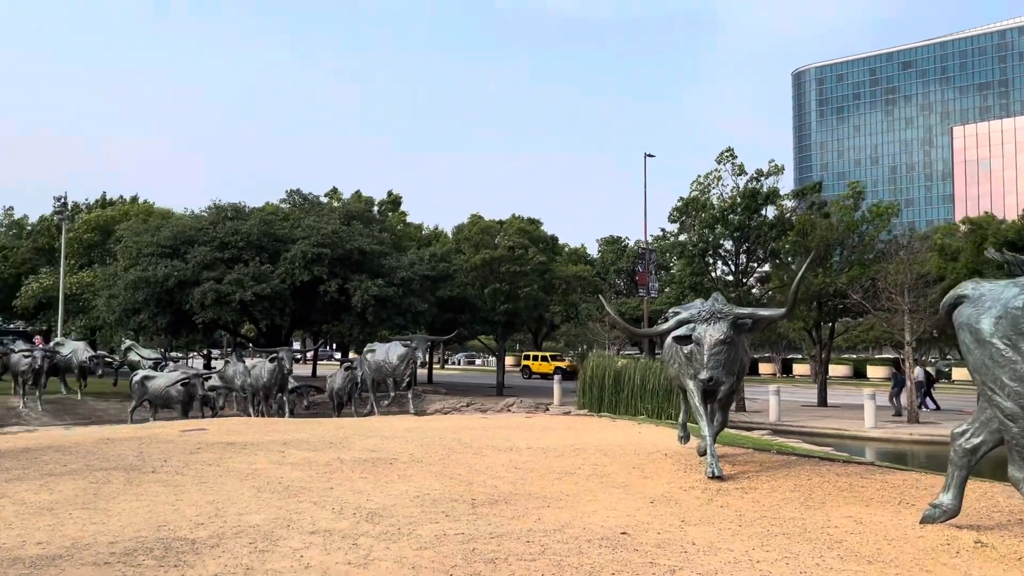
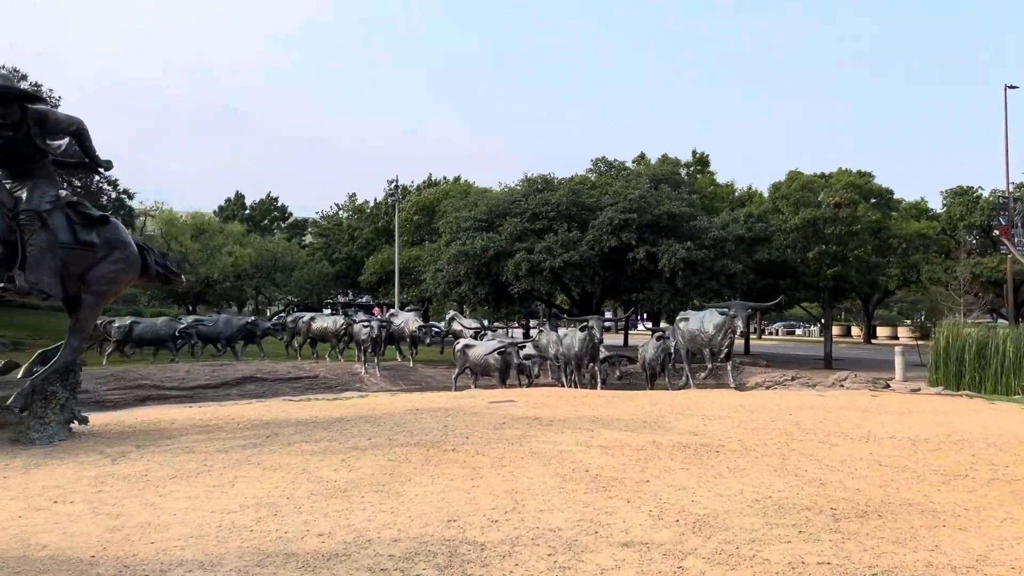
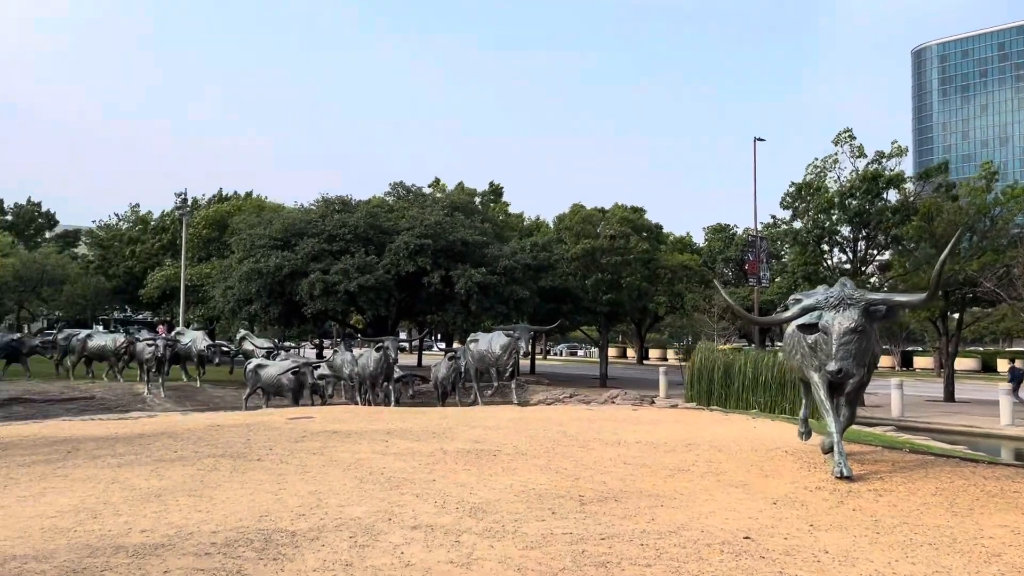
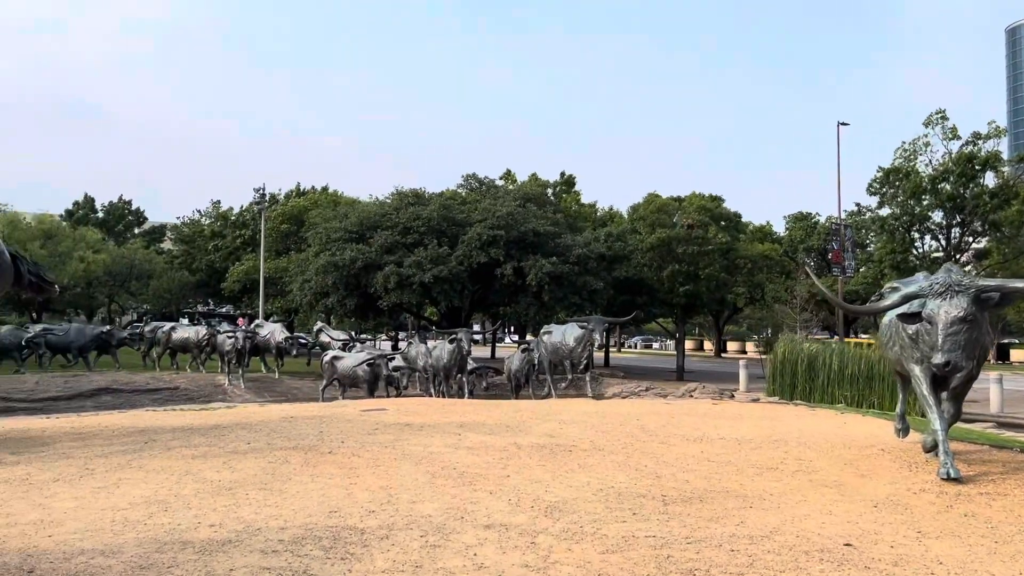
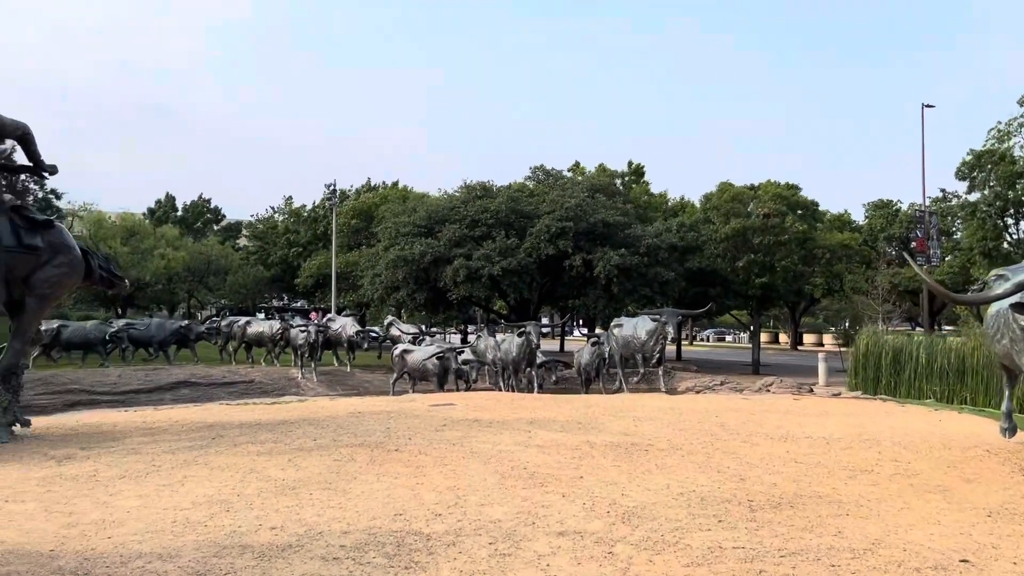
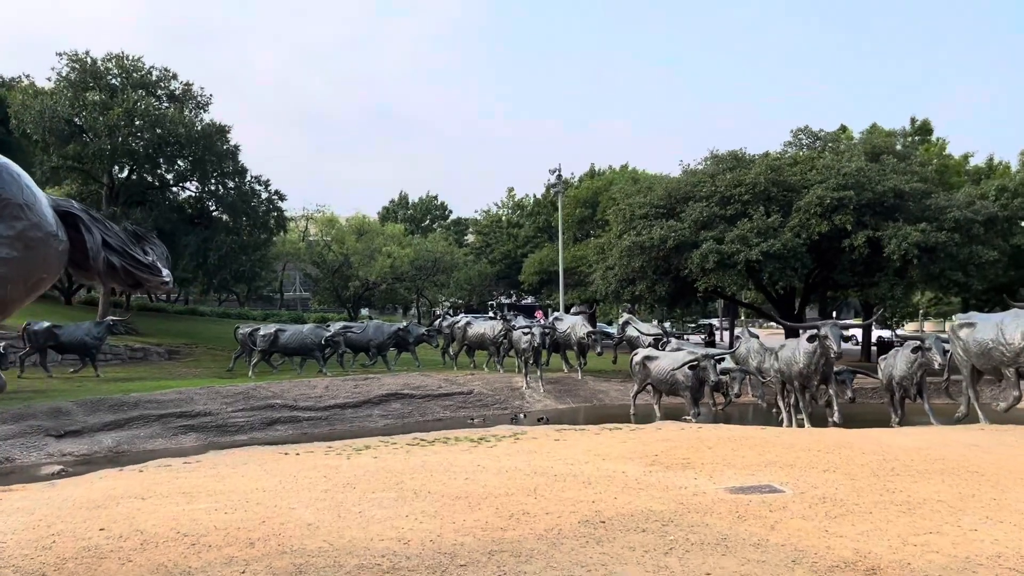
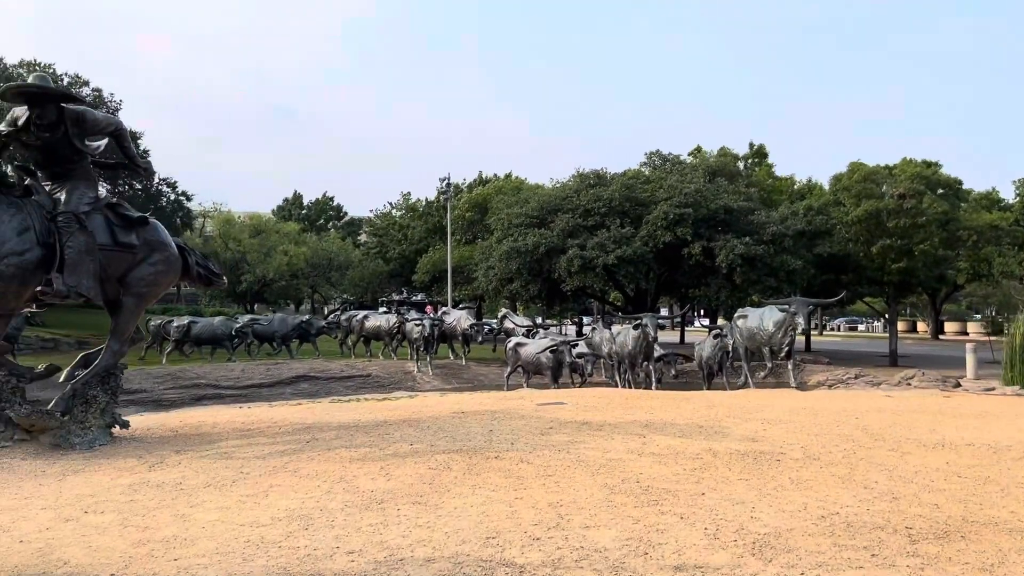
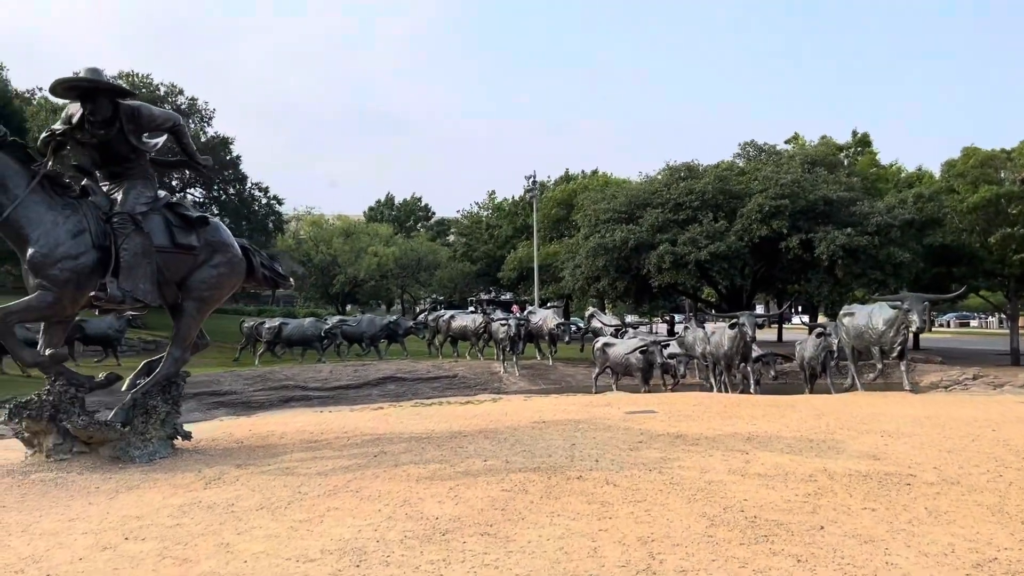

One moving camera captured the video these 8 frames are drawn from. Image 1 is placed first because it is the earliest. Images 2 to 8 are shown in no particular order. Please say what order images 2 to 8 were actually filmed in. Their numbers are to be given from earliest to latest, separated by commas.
3, 4, 5, 2, 7, 8, 6
